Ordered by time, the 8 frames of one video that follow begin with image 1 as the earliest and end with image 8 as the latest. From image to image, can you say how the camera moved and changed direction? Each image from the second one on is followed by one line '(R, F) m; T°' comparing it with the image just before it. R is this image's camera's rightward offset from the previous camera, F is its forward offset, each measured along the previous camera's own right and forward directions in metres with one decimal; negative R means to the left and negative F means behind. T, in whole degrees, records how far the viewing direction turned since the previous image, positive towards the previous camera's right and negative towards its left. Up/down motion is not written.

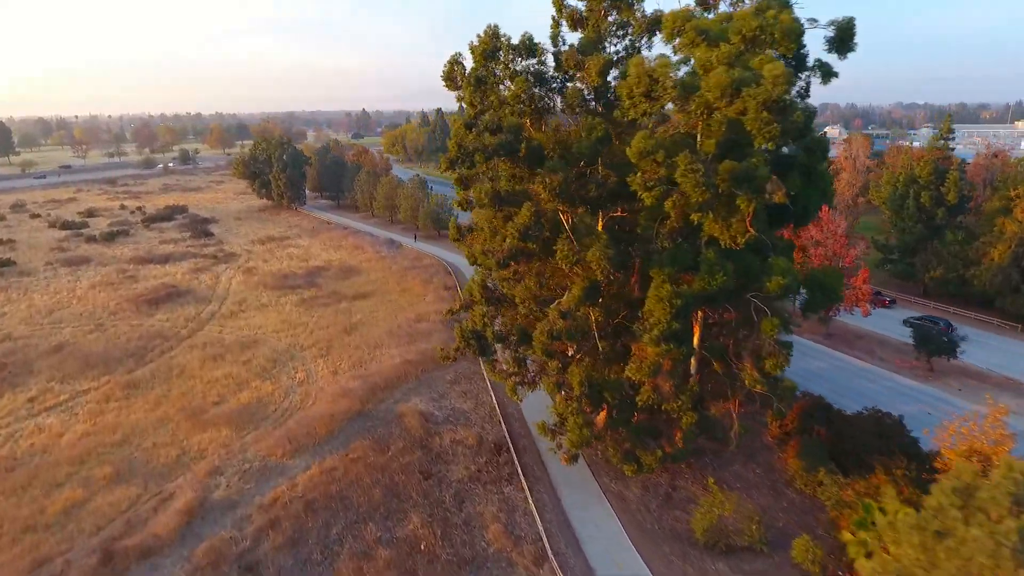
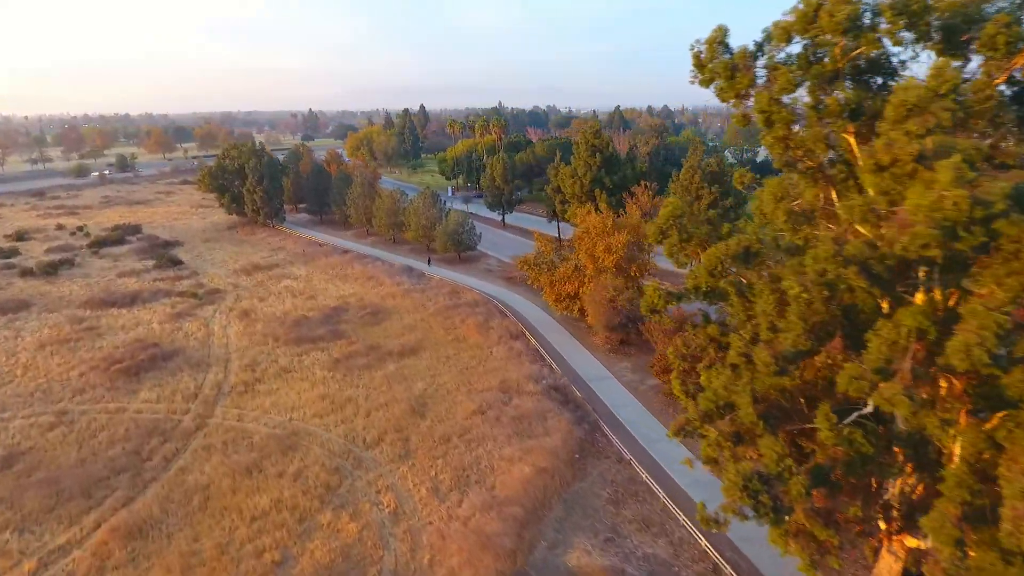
(-6.3, +7.2) m; +5°
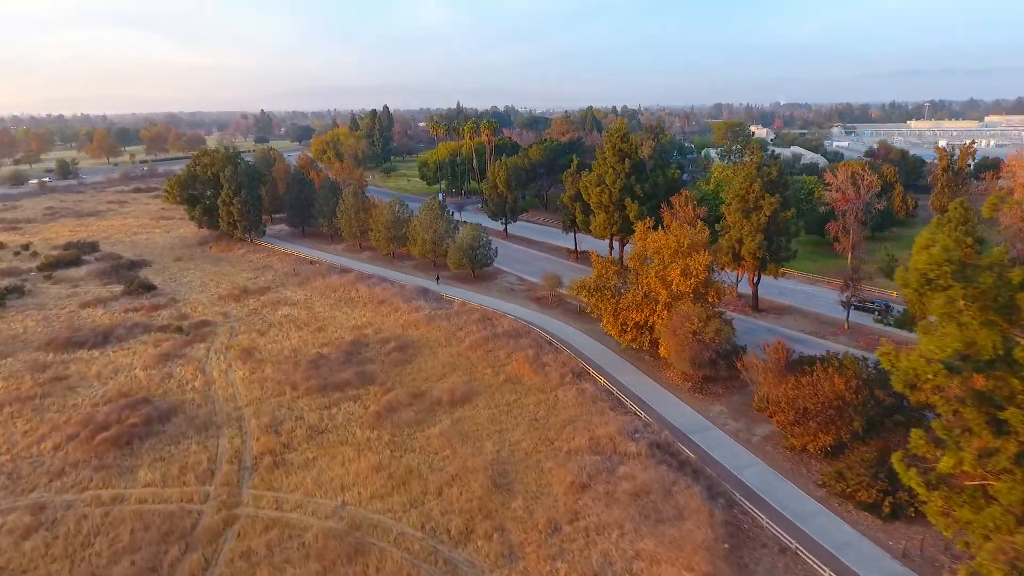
(-4.2, +4.1) m; +4°
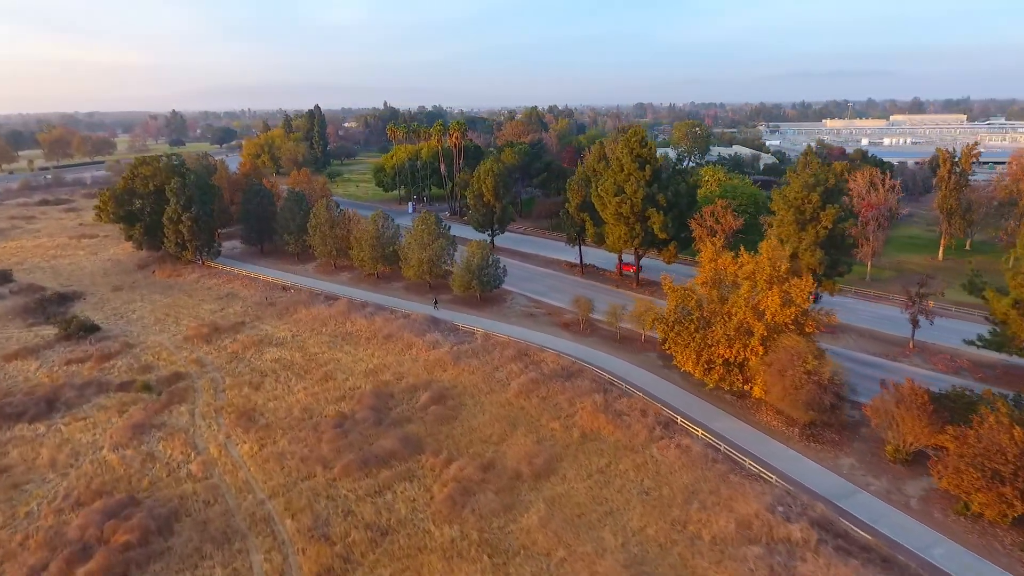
(-4.8, +4.4) m; +7°
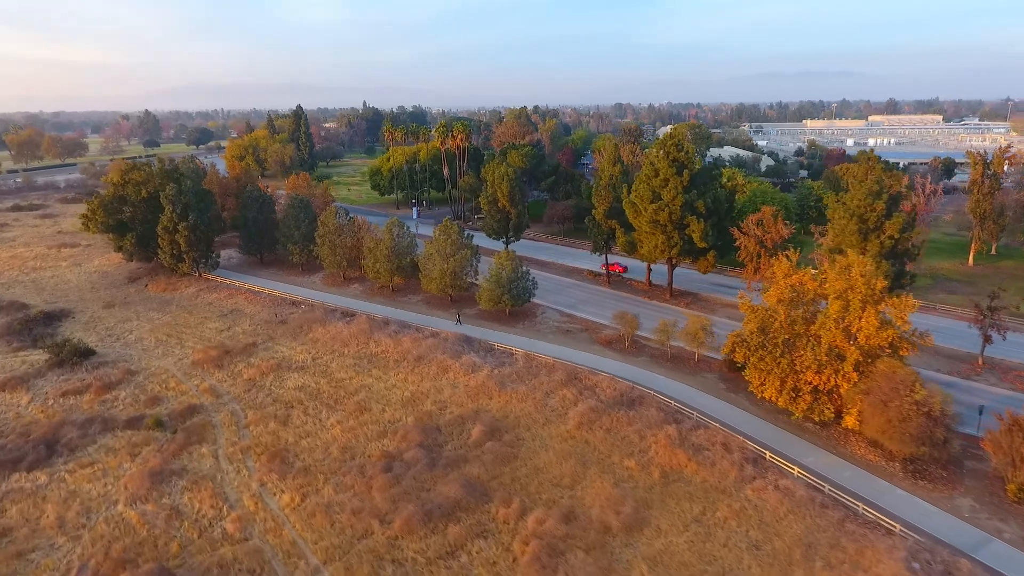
(-2.8, +2.3) m; +2°
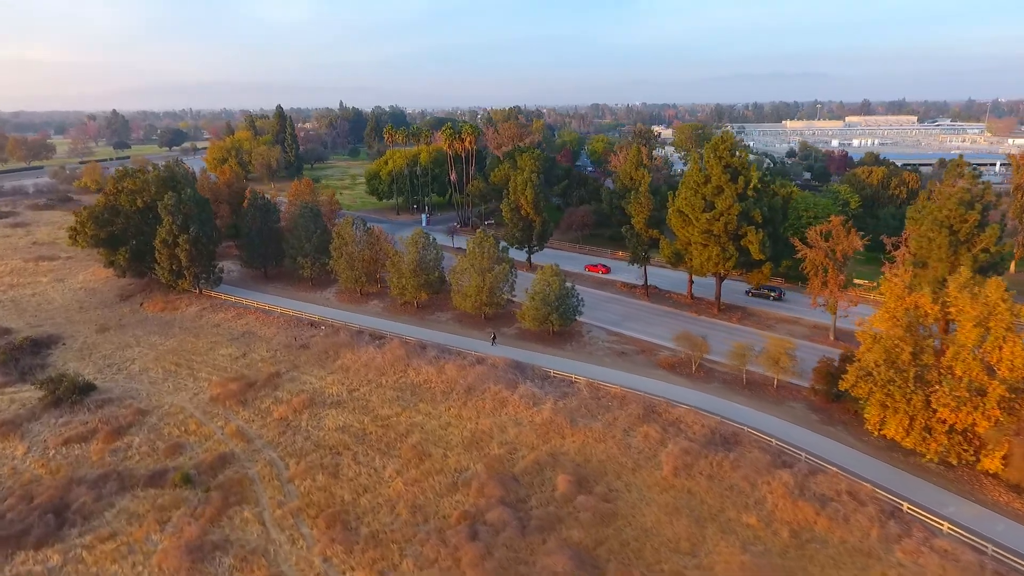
(-3.4, +2.8) m; +2°
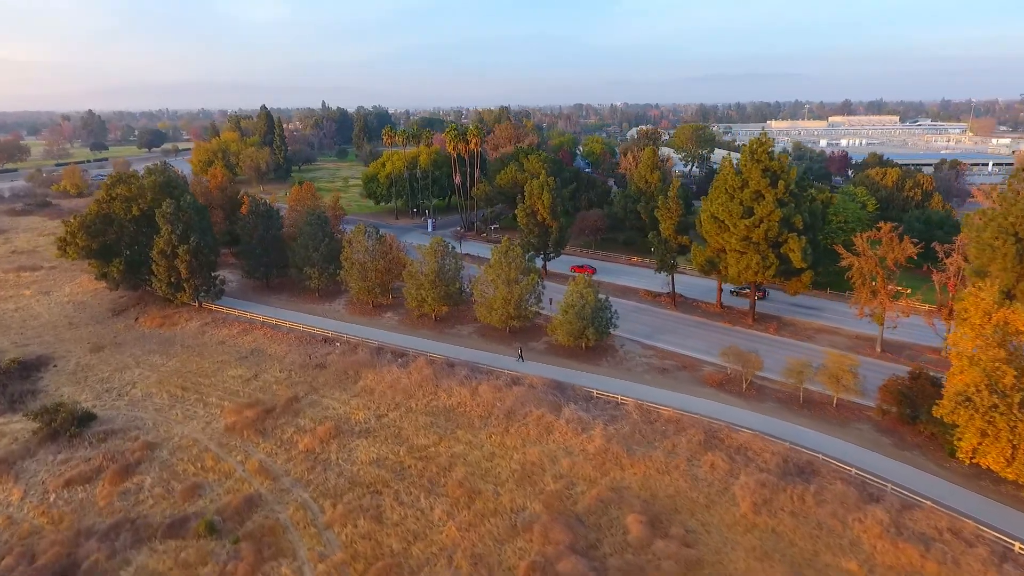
(-2.2, +1.9) m; +2°
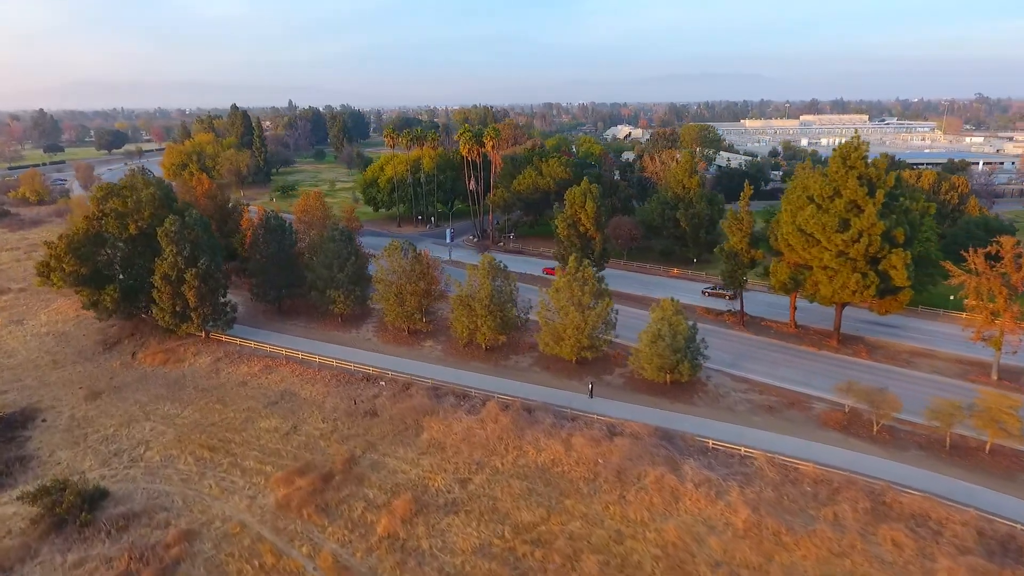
(-4.3, +3.8) m; +3°
